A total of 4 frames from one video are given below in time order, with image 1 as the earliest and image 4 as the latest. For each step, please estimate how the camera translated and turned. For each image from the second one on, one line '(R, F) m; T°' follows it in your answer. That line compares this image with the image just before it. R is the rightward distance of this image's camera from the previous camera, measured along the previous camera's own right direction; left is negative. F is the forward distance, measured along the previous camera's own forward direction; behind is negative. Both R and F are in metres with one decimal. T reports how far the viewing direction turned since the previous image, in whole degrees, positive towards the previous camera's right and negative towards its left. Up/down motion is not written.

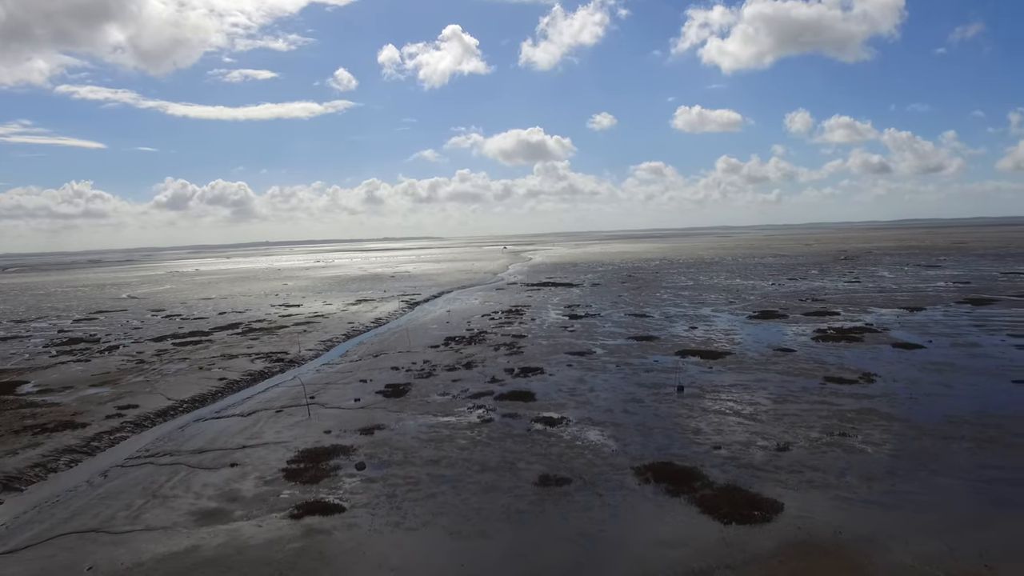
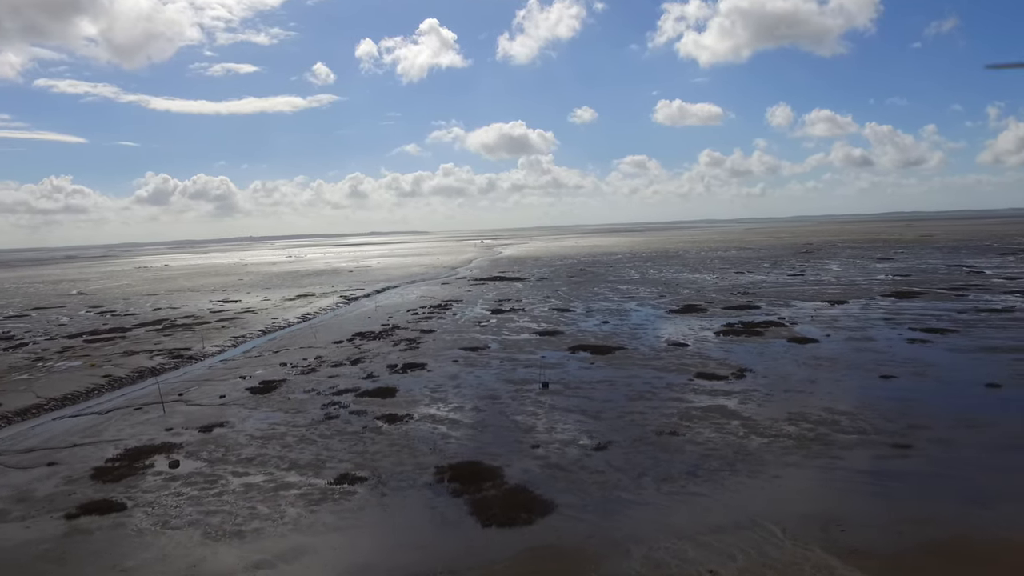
(+2.6, +0.2) m; 0°
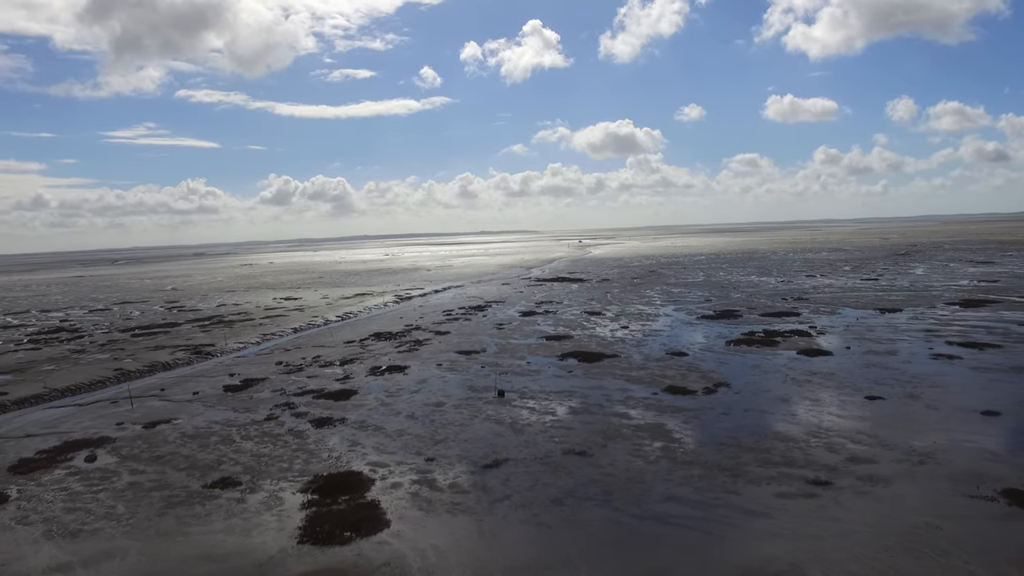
(+3.0, +0.6) m; -9°
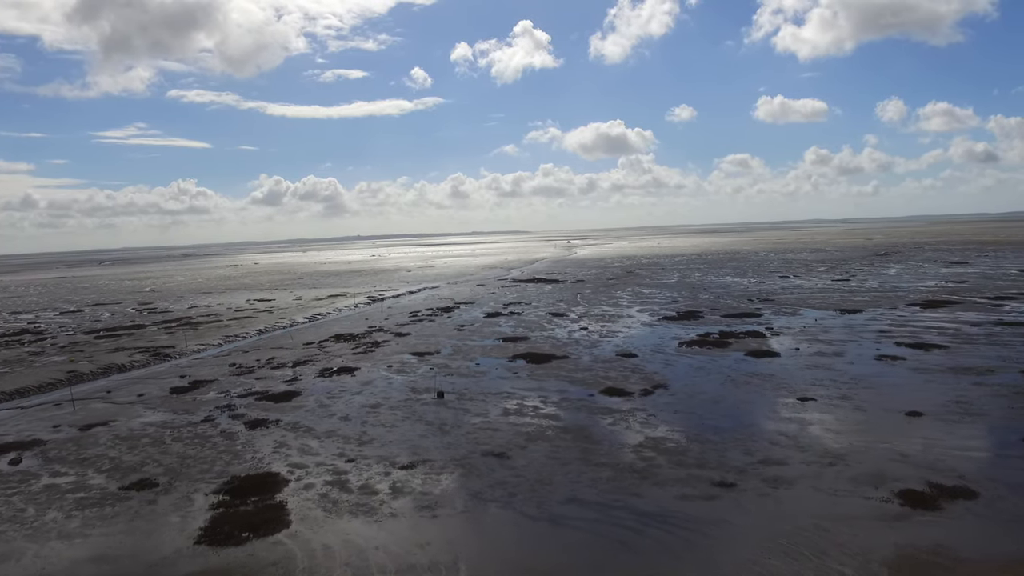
(+1.1, -0.1) m; 0°
